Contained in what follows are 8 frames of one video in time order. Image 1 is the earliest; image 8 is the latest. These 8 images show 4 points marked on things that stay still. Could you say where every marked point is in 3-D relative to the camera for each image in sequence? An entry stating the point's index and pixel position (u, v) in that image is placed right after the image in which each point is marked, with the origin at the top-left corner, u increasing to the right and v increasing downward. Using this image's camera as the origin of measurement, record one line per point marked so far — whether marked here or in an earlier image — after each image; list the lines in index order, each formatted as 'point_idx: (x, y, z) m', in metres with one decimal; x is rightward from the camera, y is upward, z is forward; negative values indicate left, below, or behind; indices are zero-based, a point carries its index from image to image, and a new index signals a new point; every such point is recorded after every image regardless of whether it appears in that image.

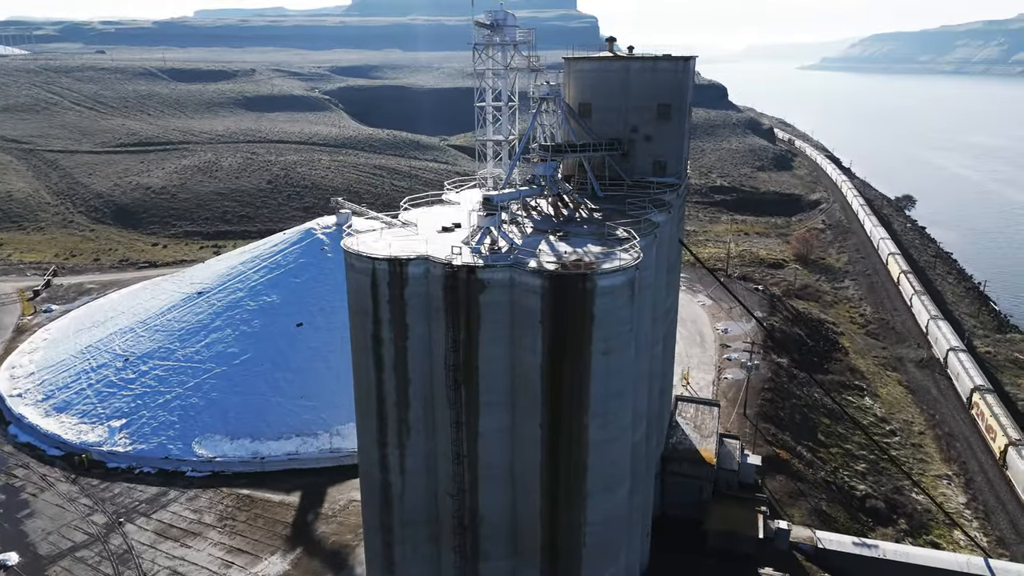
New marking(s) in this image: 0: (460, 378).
0: (-1.0, -1.8, +13.7) m
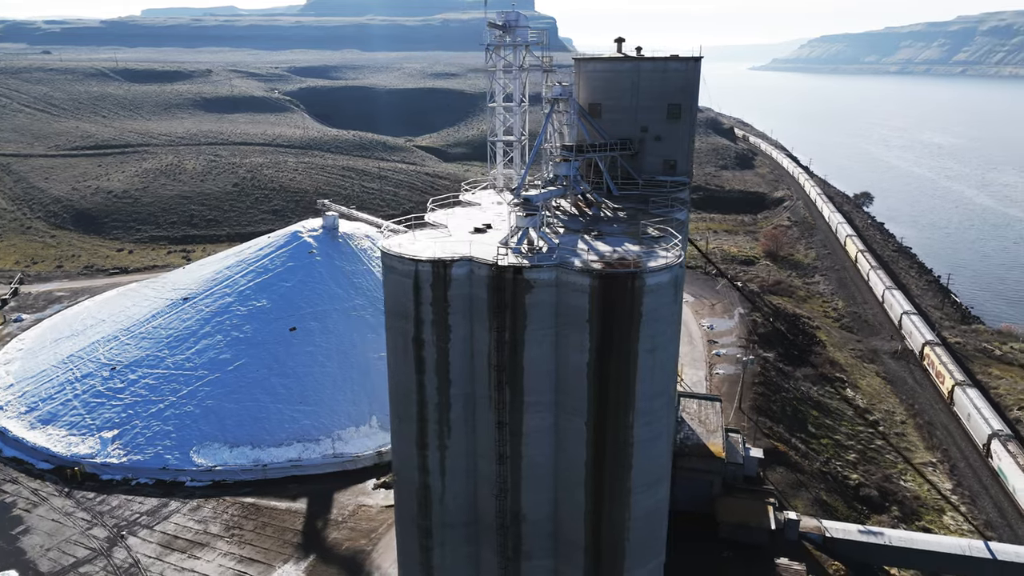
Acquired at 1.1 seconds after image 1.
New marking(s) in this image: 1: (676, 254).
0: (-0.1, -1.8, +13.7) m
1: (+3.2, +0.7, +13.3) m
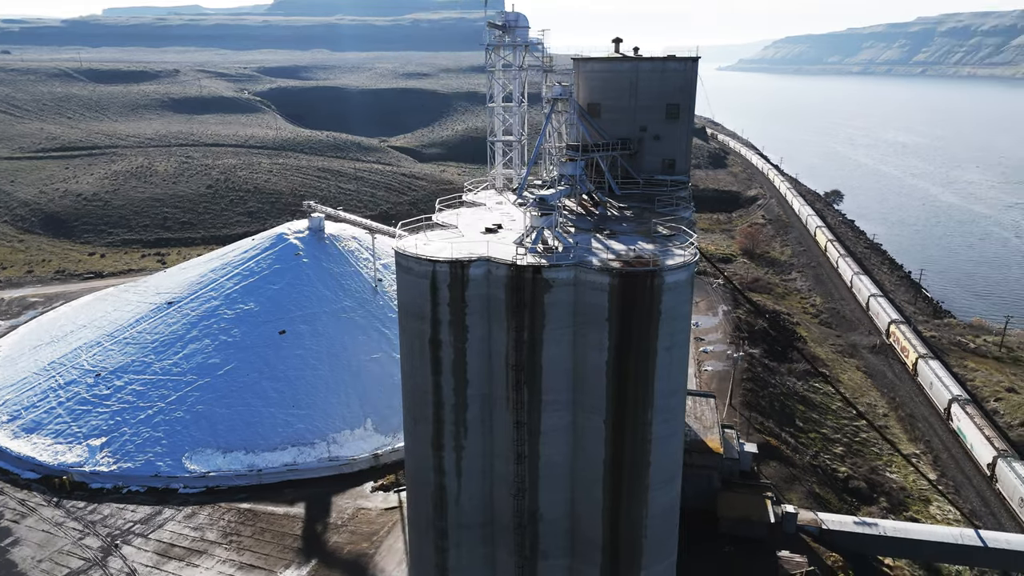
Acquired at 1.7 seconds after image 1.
0: (+0.2, -1.8, +13.7) m
1: (+3.5, +0.7, +13.5) m
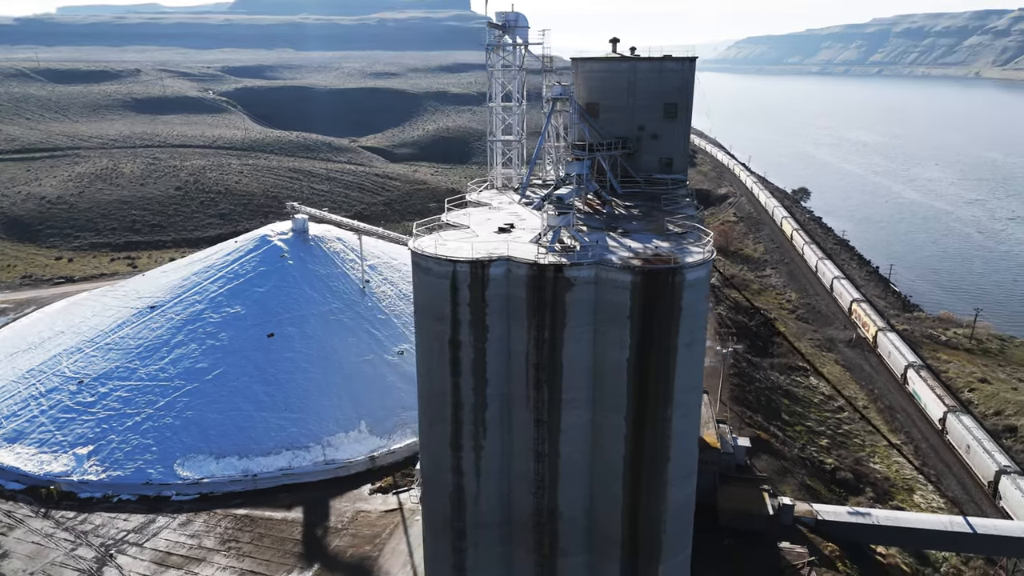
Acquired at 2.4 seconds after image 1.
0: (+0.6, -1.7, +13.8) m
1: (+3.8, +0.8, +13.7) m
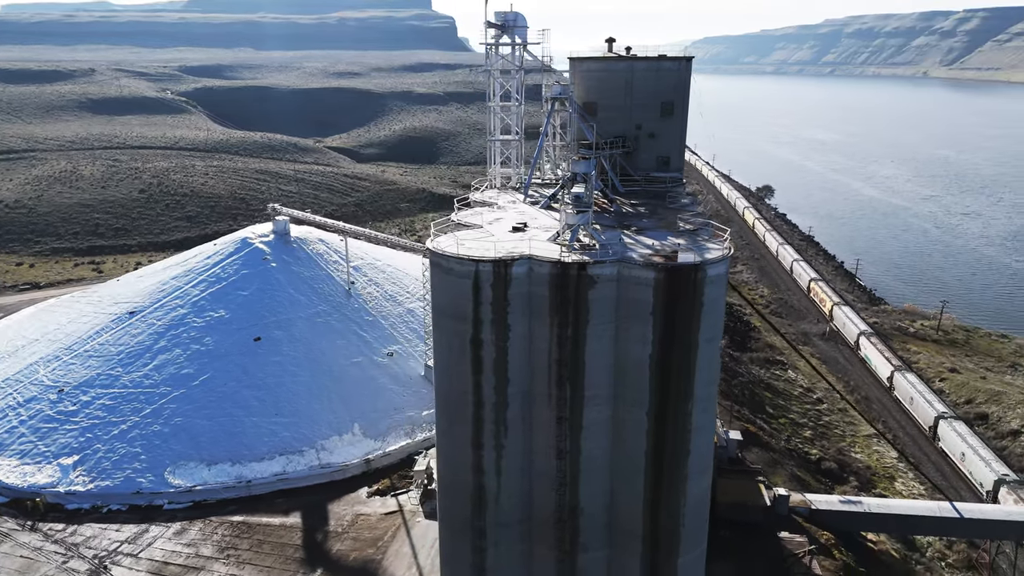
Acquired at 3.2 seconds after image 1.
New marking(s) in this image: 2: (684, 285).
0: (+1.0, -1.7, +13.9) m
1: (+4.2, +0.8, +13.9) m
2: (+3.2, +0.1, +13.0) m
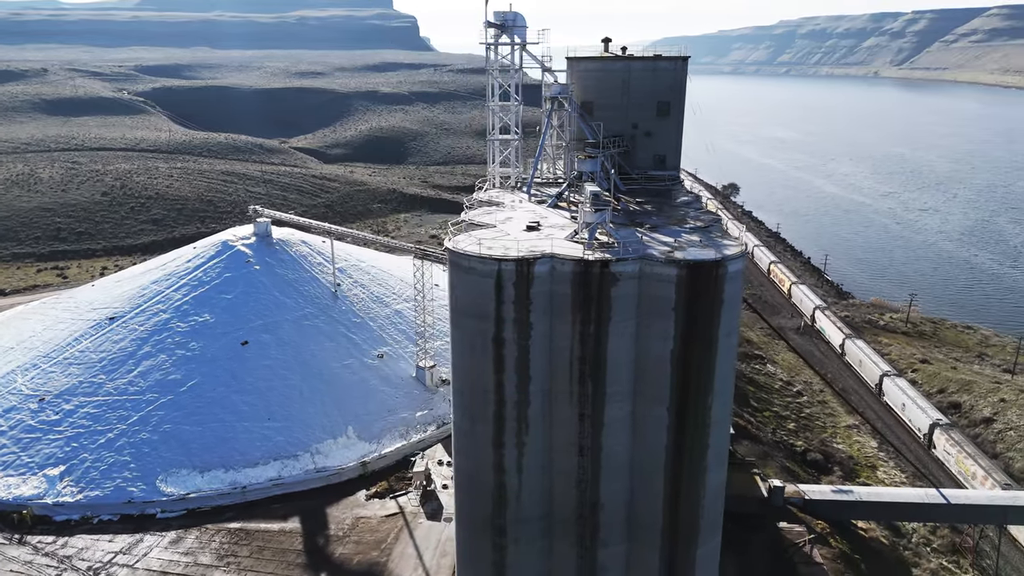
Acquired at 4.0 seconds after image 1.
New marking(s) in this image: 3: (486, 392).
0: (+1.4, -1.7, +14.0) m
1: (+4.6, +0.9, +14.2) m
2: (+3.6, +0.1, +13.3) m
3: (-0.5, -2.1, +14.1) m
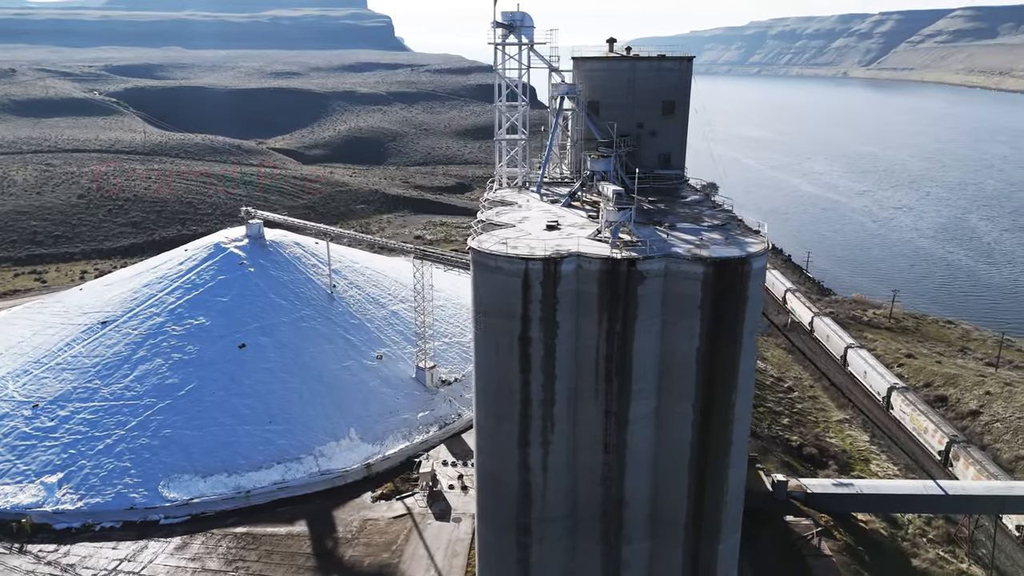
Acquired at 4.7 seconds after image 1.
0: (+1.9, -1.6, +14.1) m
1: (+5.1, +1.0, +14.4) m
2: (+4.1, +0.2, +13.4) m
3: (0.0, -2.1, +14.1) m
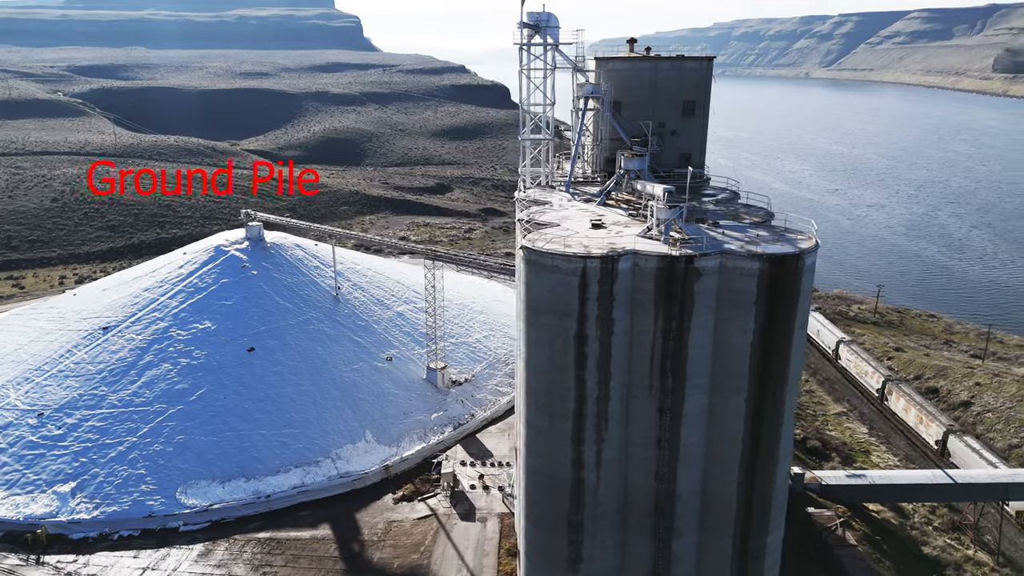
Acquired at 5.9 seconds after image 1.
0: (+3.1, -1.6, +14.3) m
1: (+6.2, +1.1, +14.7) m
2: (+5.3, +0.3, +13.7) m
3: (+1.1, -2.1, +14.2) m
